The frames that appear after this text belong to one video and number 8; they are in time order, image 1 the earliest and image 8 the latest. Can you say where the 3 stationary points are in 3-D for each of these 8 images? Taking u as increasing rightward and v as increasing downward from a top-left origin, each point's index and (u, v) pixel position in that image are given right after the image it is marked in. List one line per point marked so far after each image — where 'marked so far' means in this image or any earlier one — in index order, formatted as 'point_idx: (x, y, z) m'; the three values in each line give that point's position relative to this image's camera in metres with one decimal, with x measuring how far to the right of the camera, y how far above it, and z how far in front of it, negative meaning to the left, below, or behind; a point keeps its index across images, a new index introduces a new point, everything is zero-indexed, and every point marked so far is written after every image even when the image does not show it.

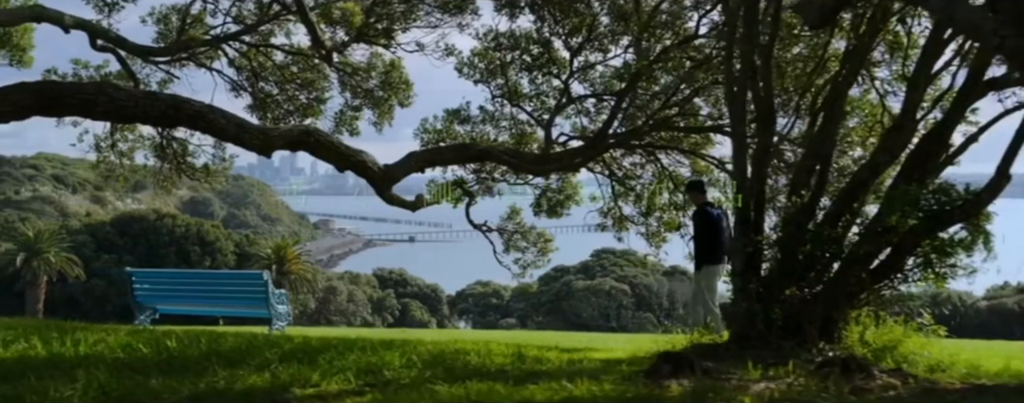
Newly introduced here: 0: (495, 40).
0: (-0.2, +2.0, +9.2) m
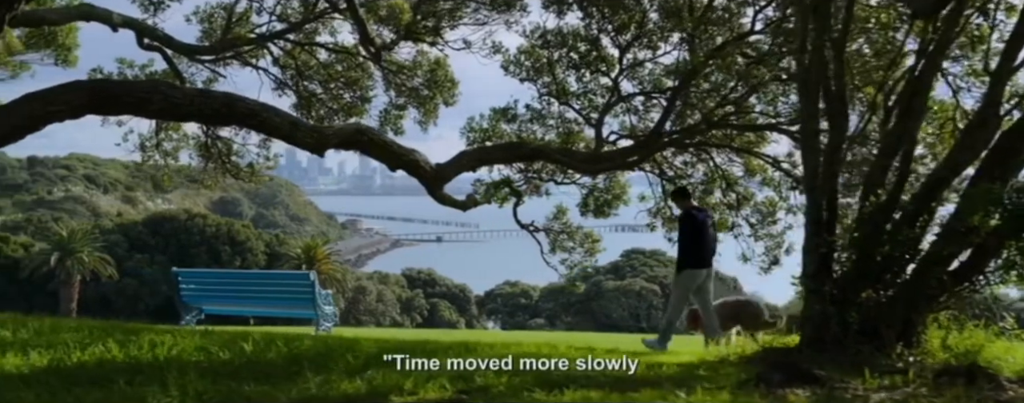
0: (+0.4, +2.0, +9.0) m
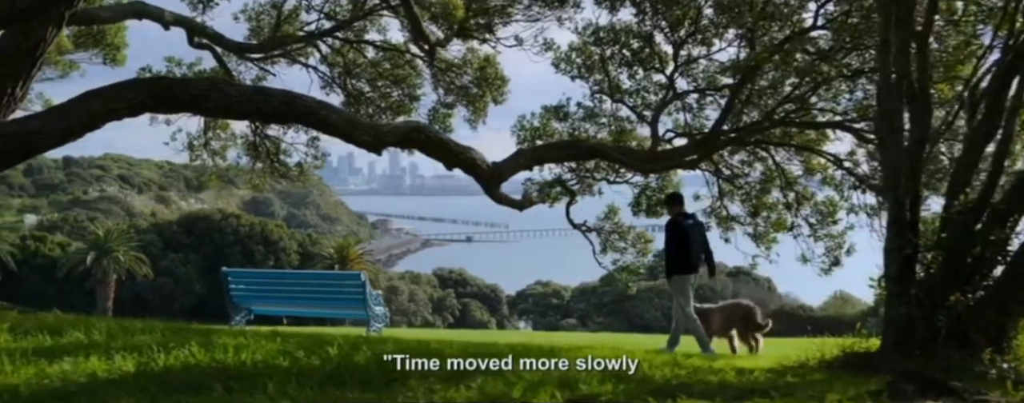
0: (+1.0, +2.0, +8.8) m
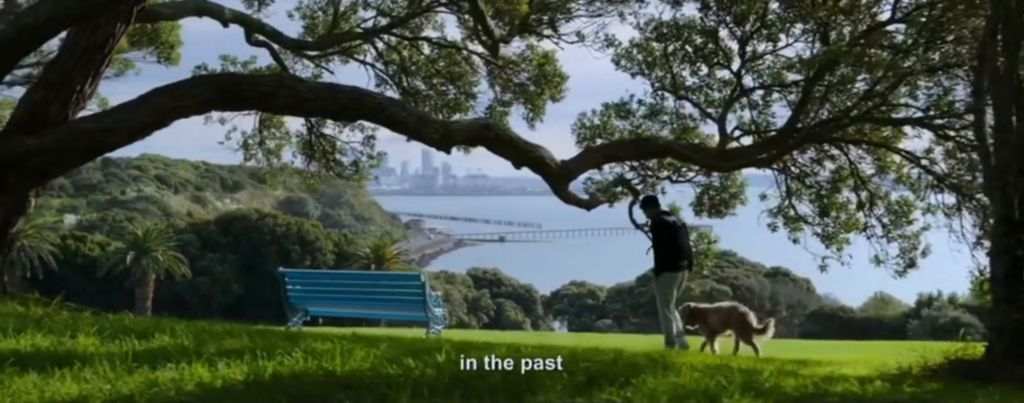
0: (+1.7, +2.0, +8.6) m
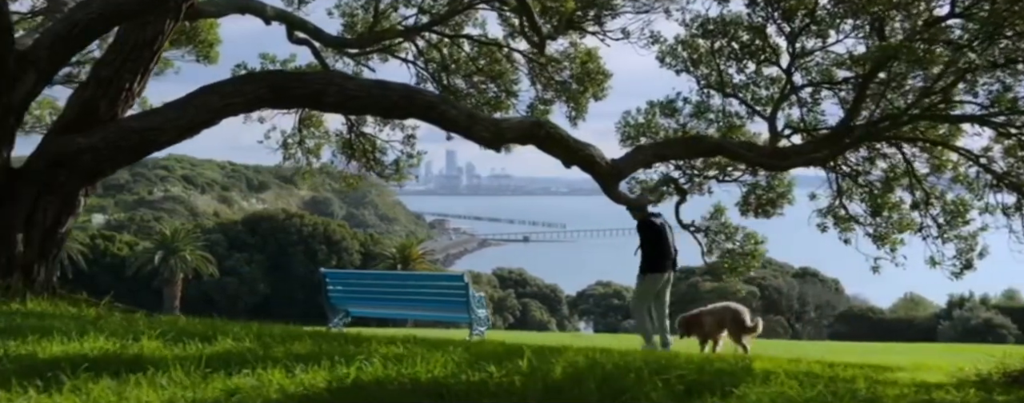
0: (+2.2, +2.0, +8.4) m
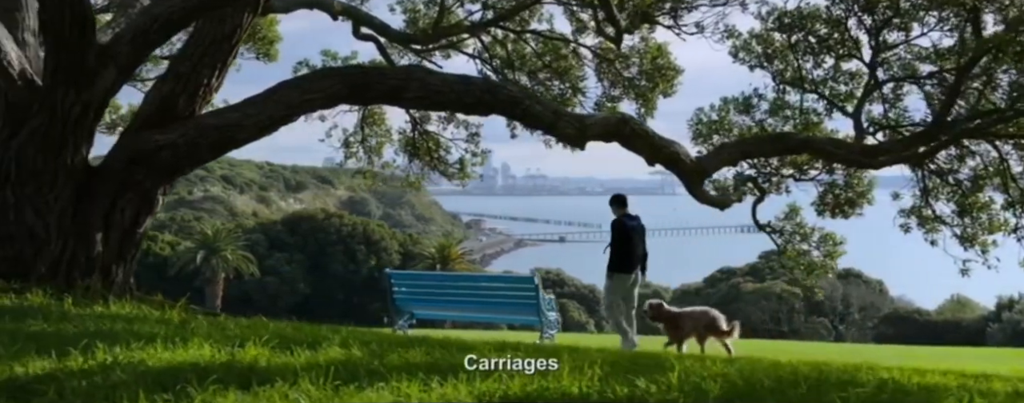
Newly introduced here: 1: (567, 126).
0: (+2.9, +2.0, +8.1) m
1: (+0.4, +0.6, +6.1) m
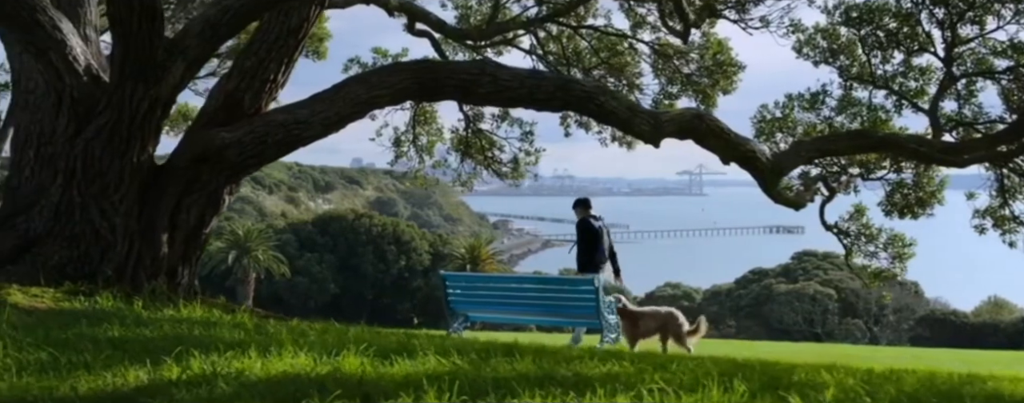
0: (+3.5, +2.0, +7.9) m
1: (+1.0, +0.6, +5.8) m
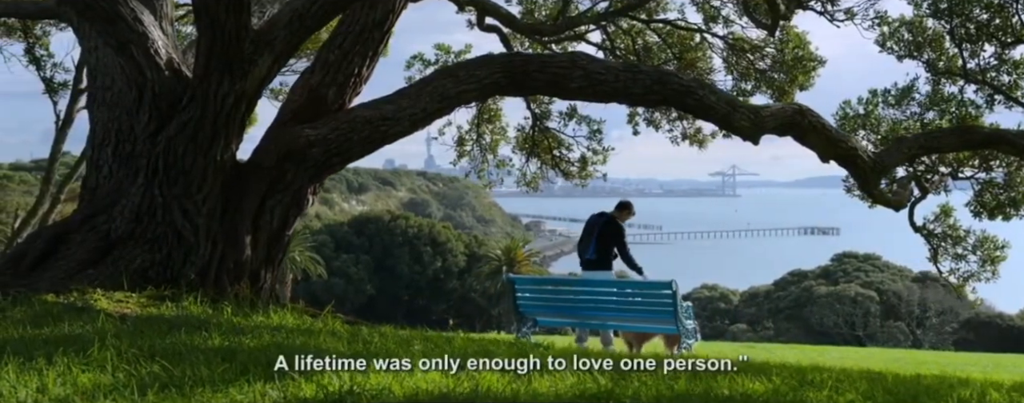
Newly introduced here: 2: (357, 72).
0: (+4.3, +2.0, +7.5) m
1: (+1.7, +0.6, +5.5) m
2: (-1.1, +0.9, +5.4) m
